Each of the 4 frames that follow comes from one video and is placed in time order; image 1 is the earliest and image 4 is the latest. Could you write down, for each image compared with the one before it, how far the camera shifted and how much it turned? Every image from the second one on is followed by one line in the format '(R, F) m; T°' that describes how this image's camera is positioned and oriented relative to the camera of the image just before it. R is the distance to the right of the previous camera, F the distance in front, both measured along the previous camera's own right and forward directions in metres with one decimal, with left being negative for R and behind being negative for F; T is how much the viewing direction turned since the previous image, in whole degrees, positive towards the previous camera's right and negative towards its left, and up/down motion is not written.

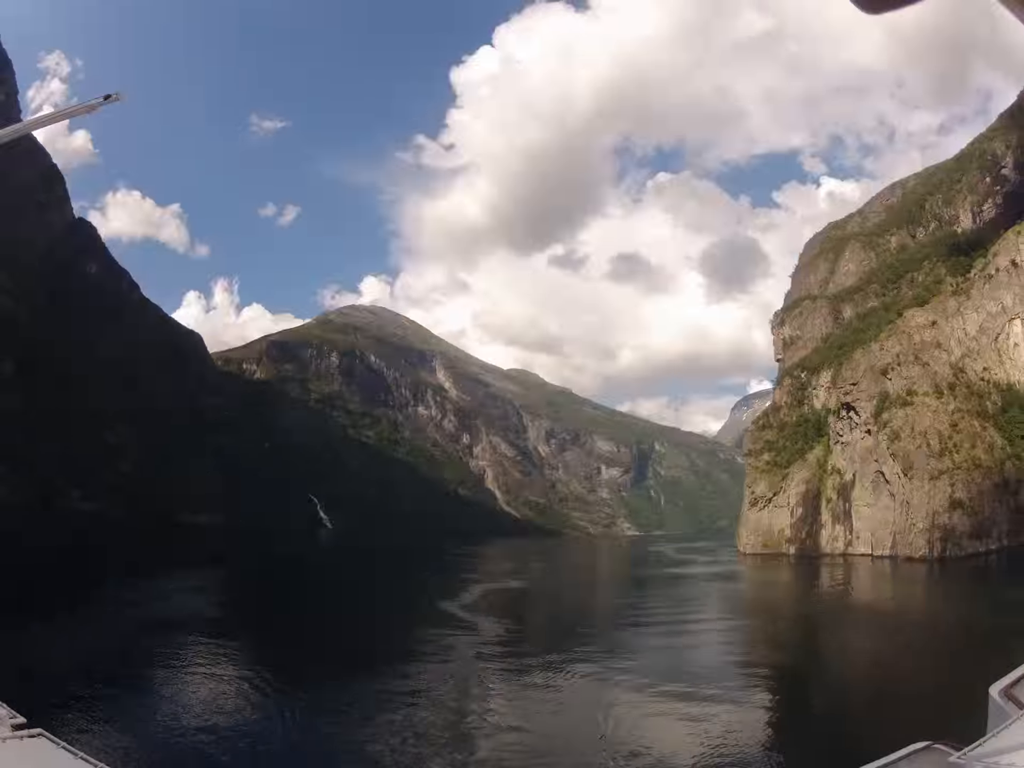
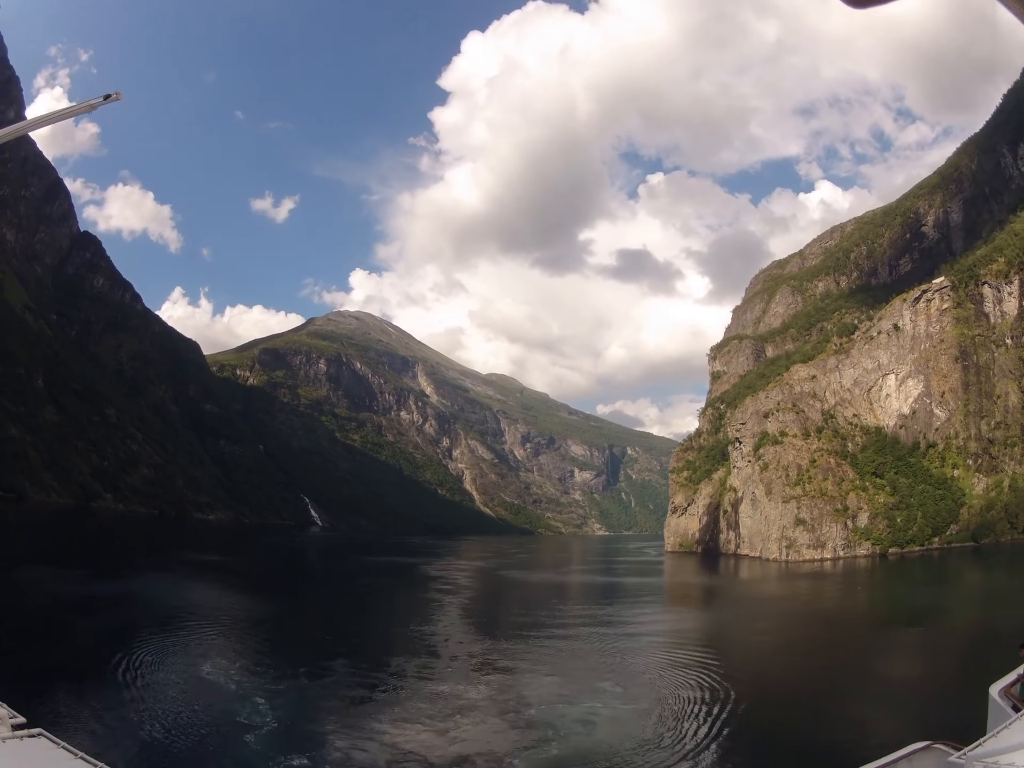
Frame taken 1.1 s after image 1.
(+0.3, -3.8) m; +1°
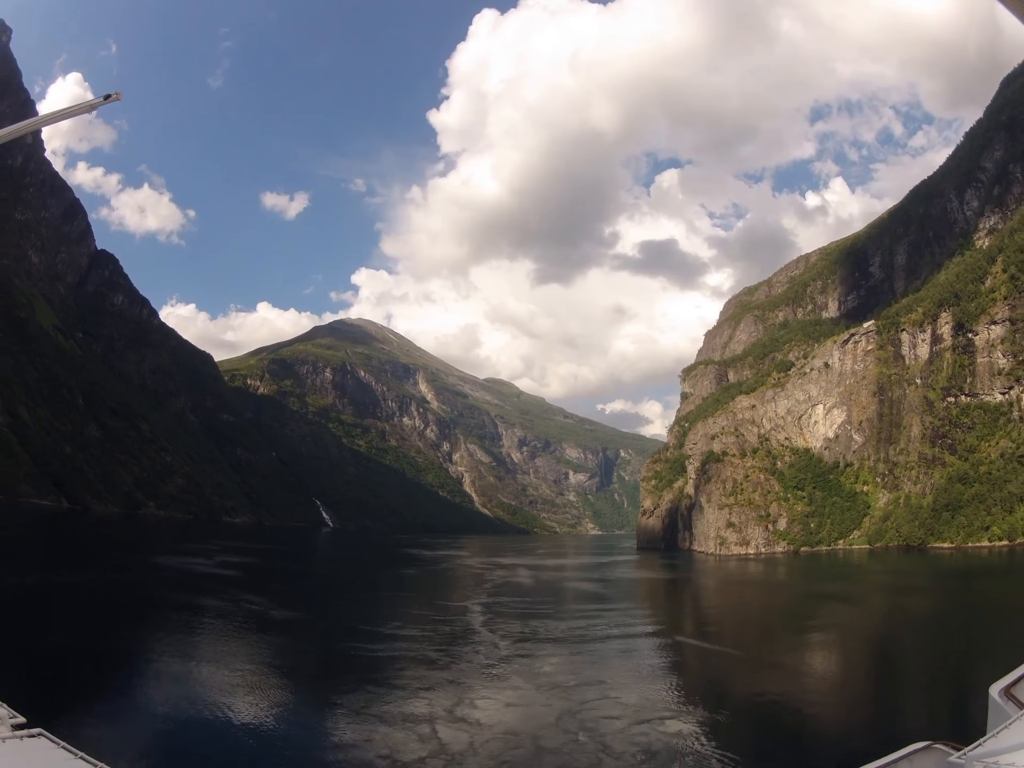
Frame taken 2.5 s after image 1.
(+0.2, -3.4) m; 0°
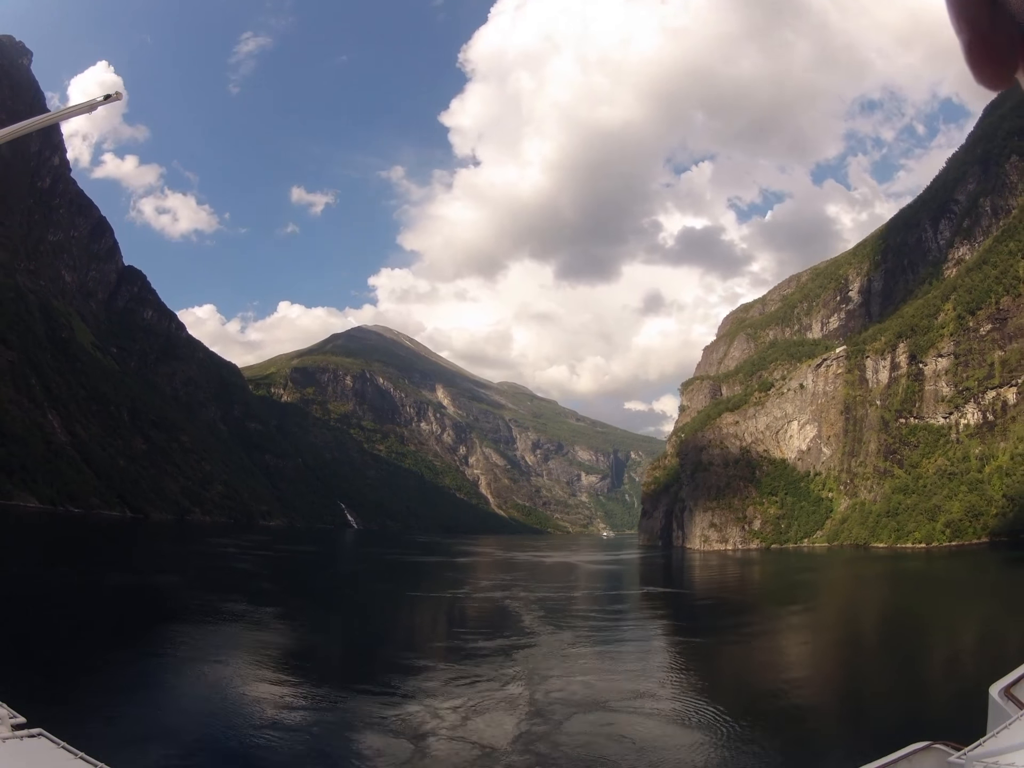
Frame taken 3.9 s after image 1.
(+0.1, -3.0) m; -1°
